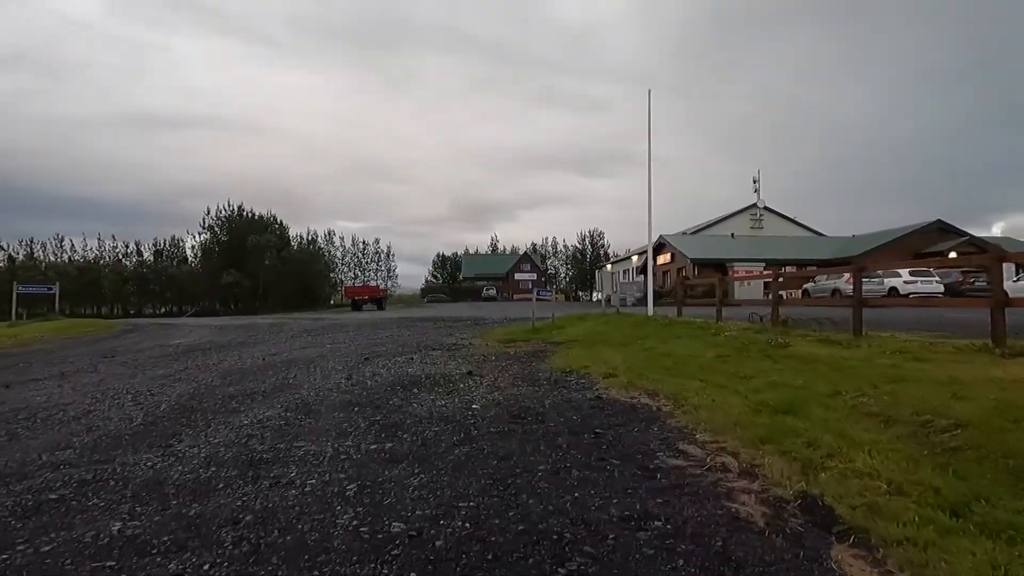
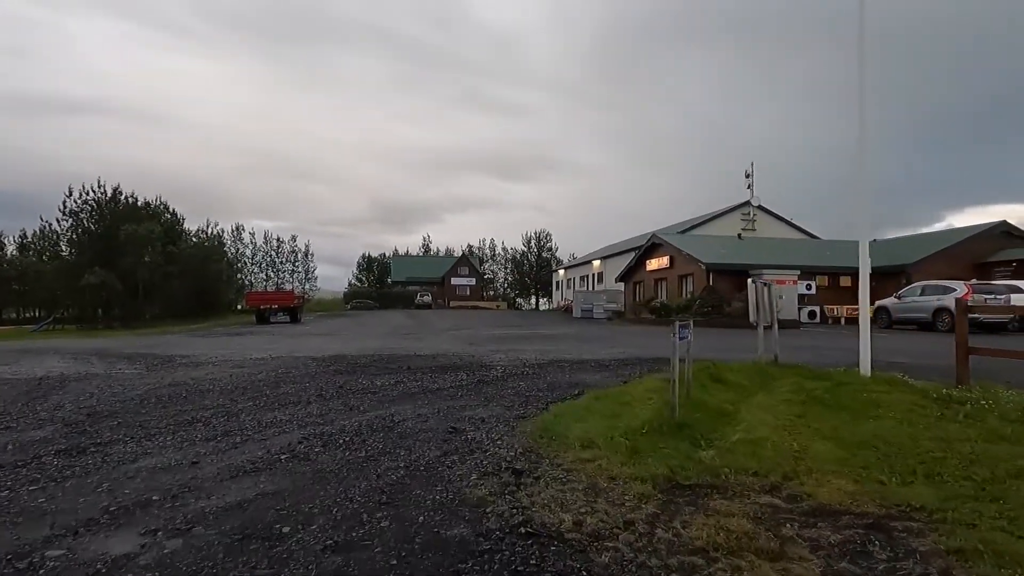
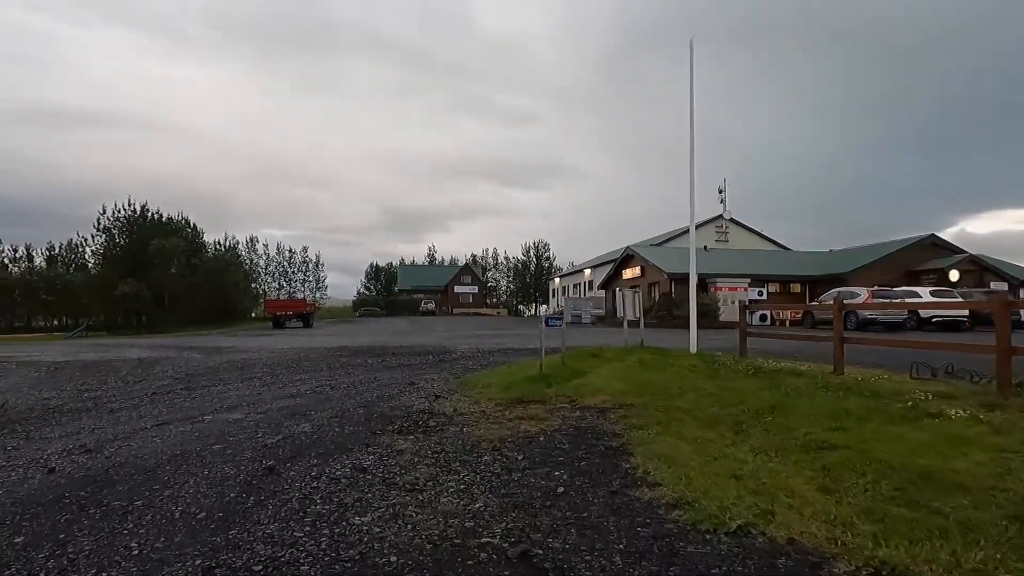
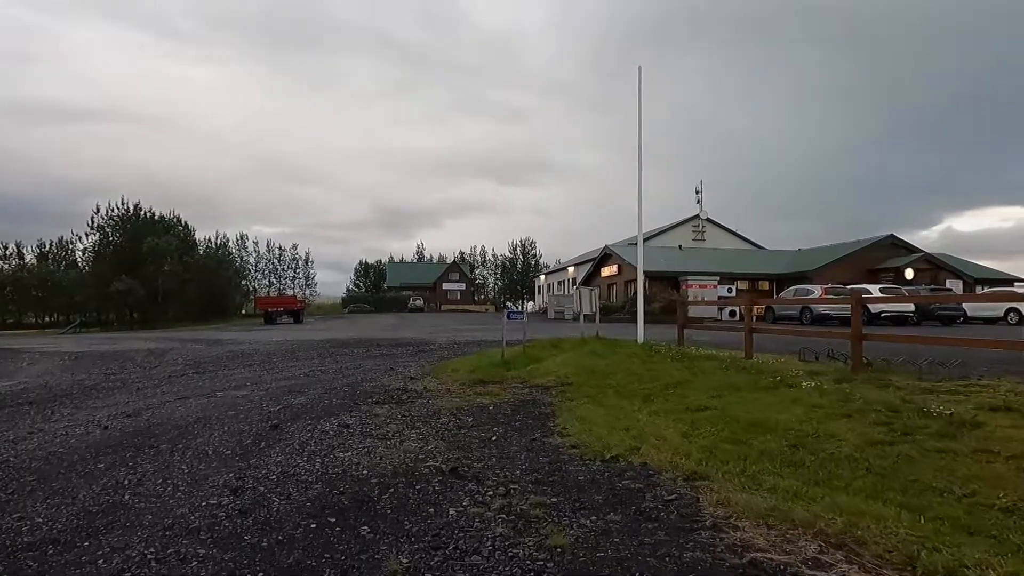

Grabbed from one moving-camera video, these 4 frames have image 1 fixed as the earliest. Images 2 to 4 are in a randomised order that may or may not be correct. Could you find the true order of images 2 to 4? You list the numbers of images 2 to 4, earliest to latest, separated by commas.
4, 3, 2
